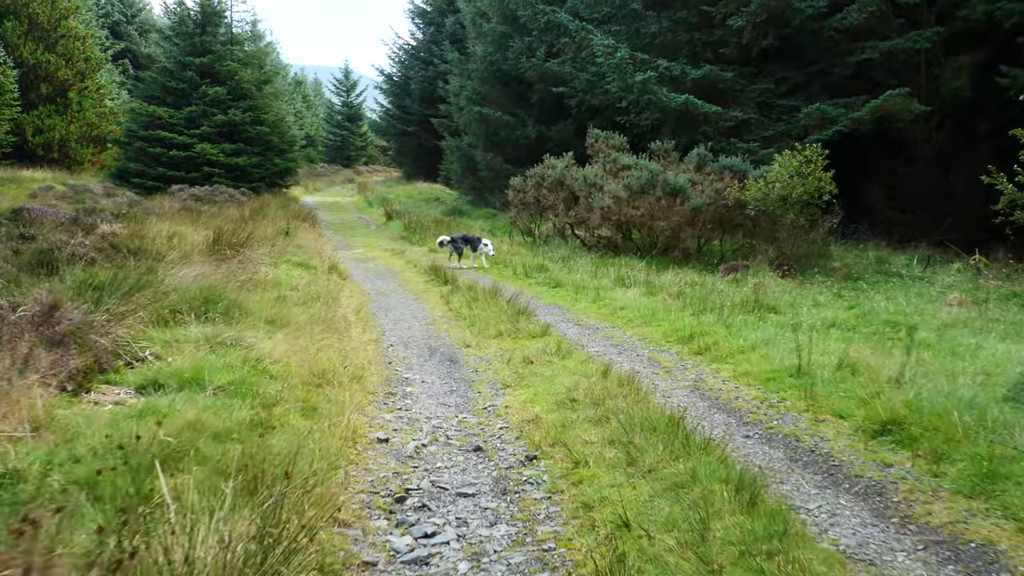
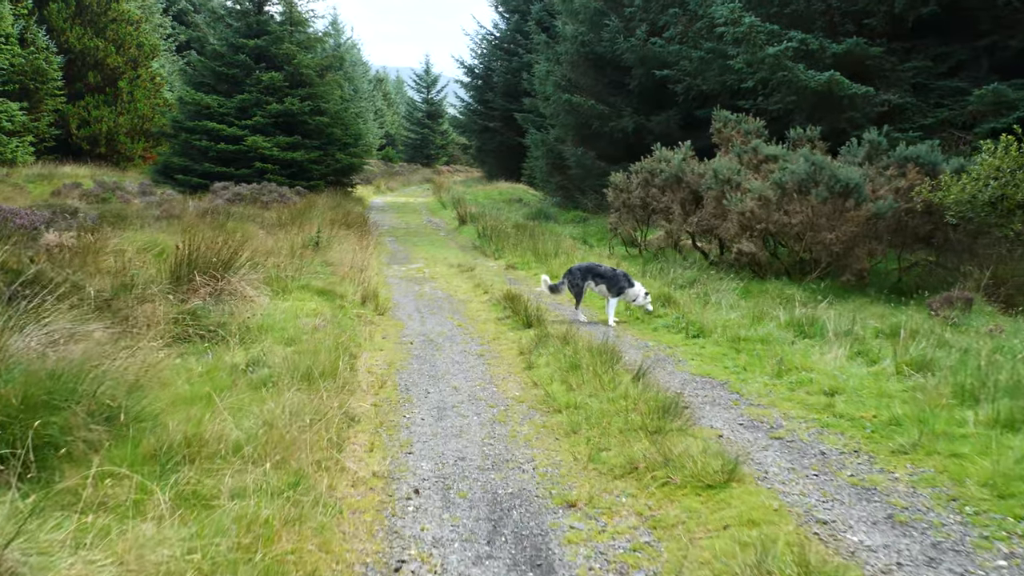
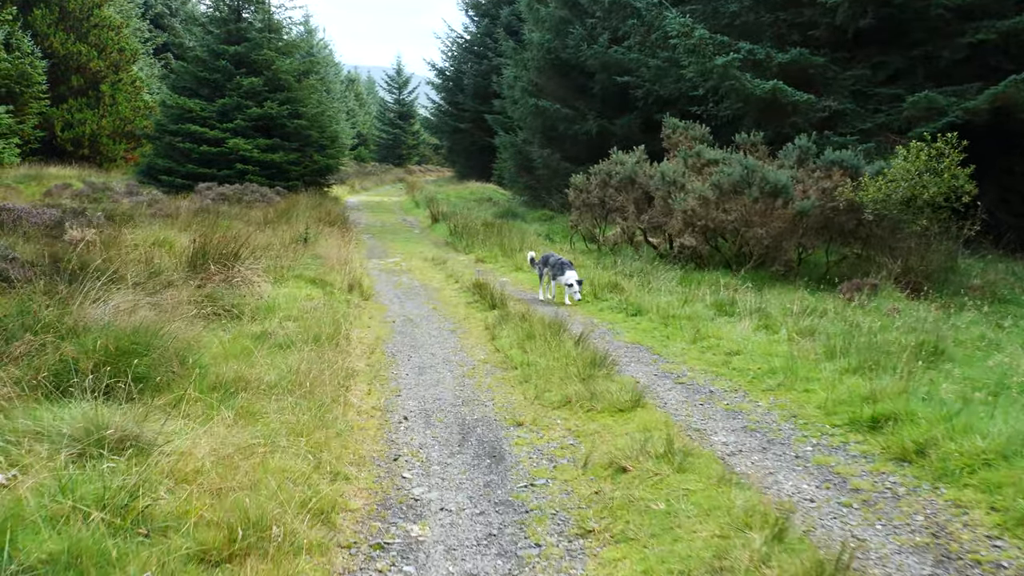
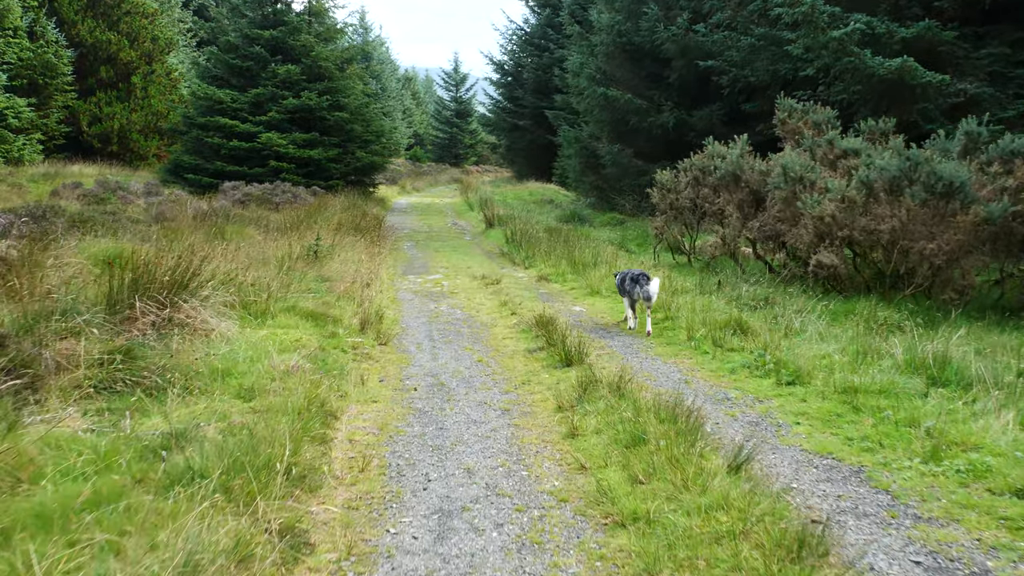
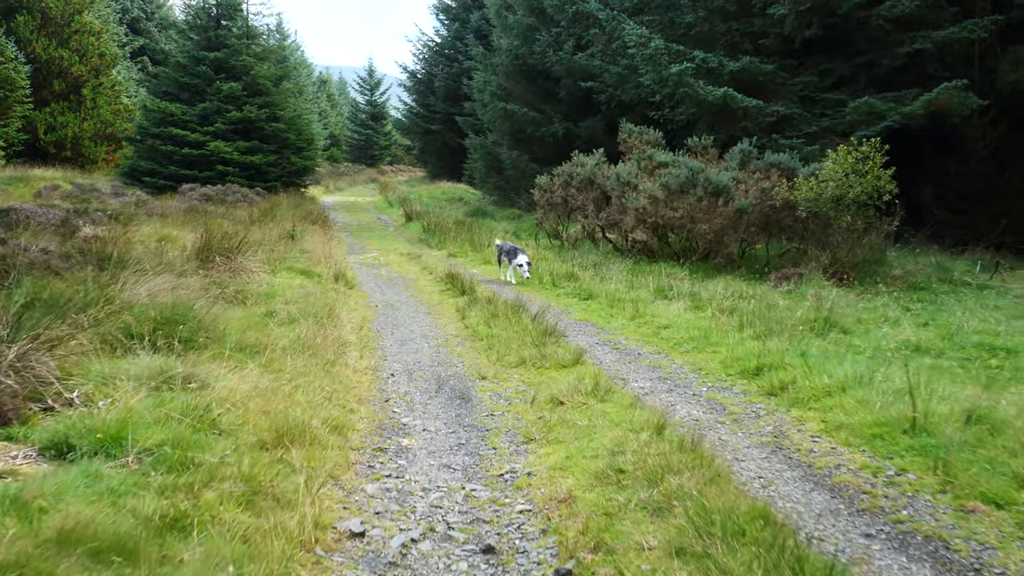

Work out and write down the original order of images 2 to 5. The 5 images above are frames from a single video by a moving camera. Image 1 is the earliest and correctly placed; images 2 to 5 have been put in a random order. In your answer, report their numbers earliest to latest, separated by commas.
5, 3, 2, 4
